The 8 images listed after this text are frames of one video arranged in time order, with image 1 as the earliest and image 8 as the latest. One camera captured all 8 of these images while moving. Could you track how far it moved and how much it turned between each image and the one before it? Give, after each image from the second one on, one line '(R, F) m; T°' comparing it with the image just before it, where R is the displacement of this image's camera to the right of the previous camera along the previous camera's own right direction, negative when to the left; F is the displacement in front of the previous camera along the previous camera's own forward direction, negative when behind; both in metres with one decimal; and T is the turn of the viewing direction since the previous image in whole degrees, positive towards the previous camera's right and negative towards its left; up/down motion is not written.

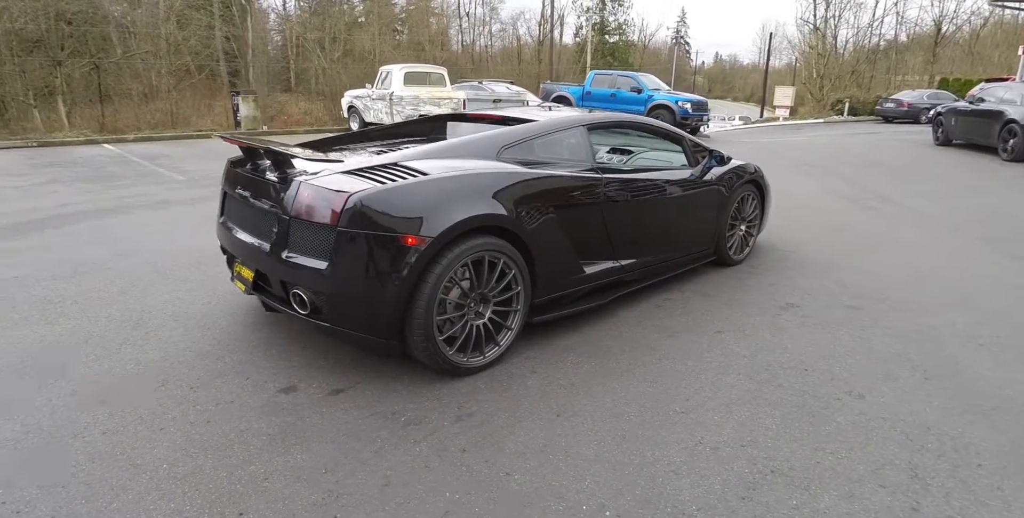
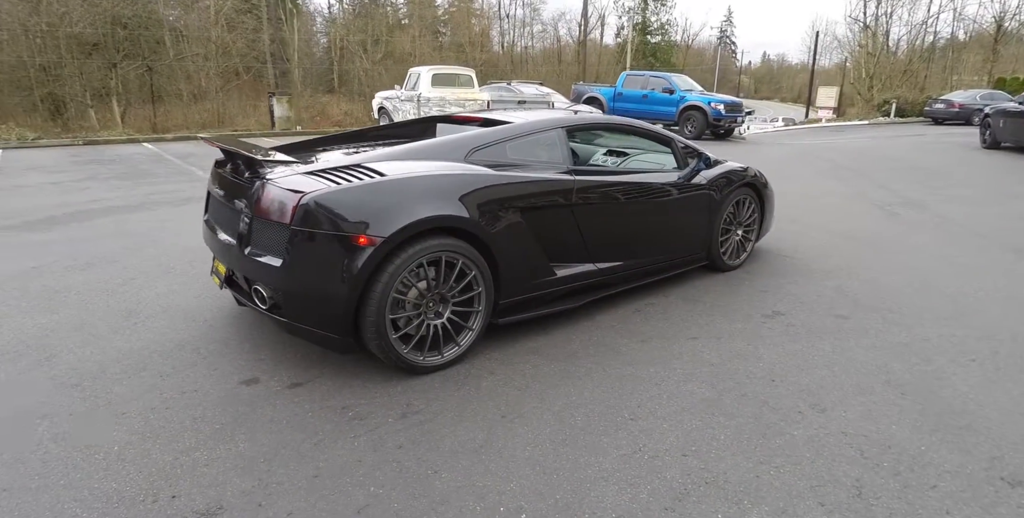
(+0.4, 0.0) m; -4°
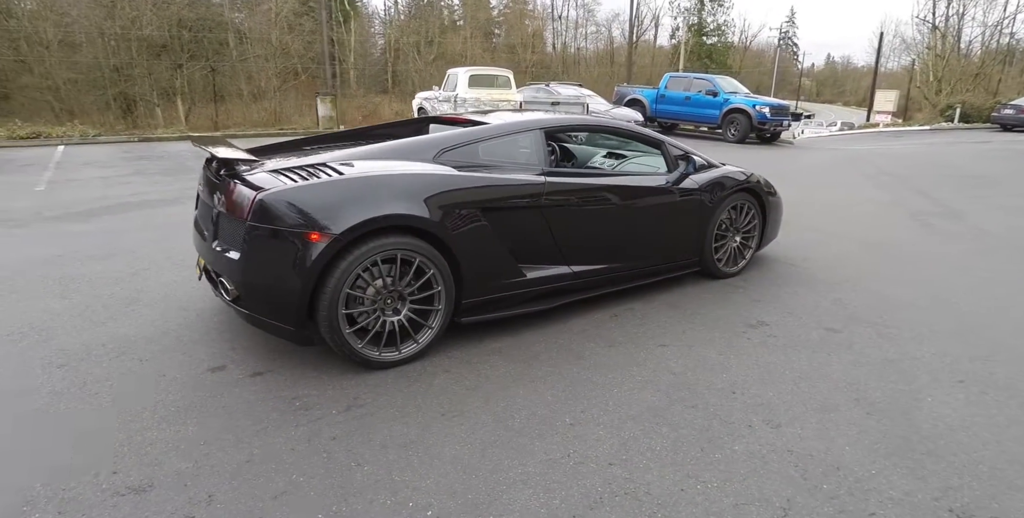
(+0.5, 0.0) m; -5°
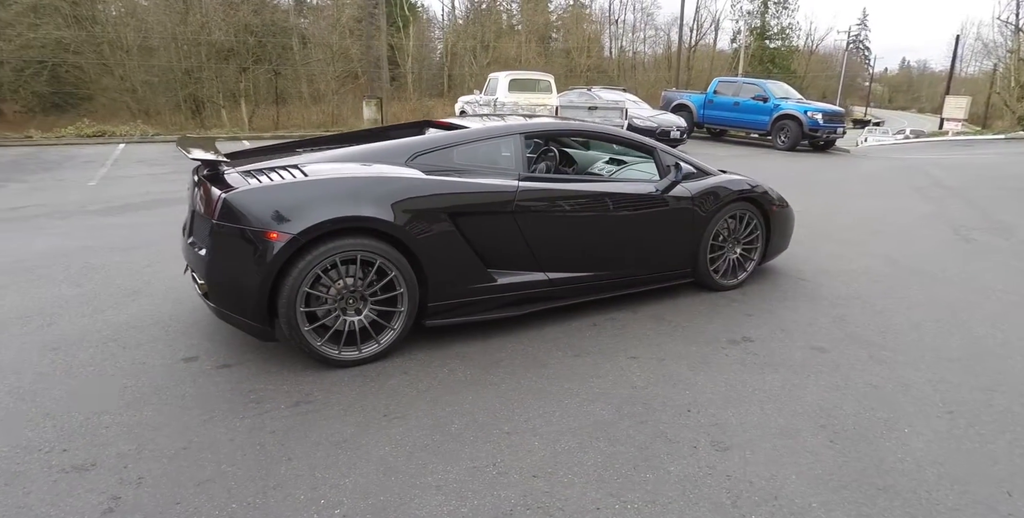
(+0.5, 0.0) m; -5°
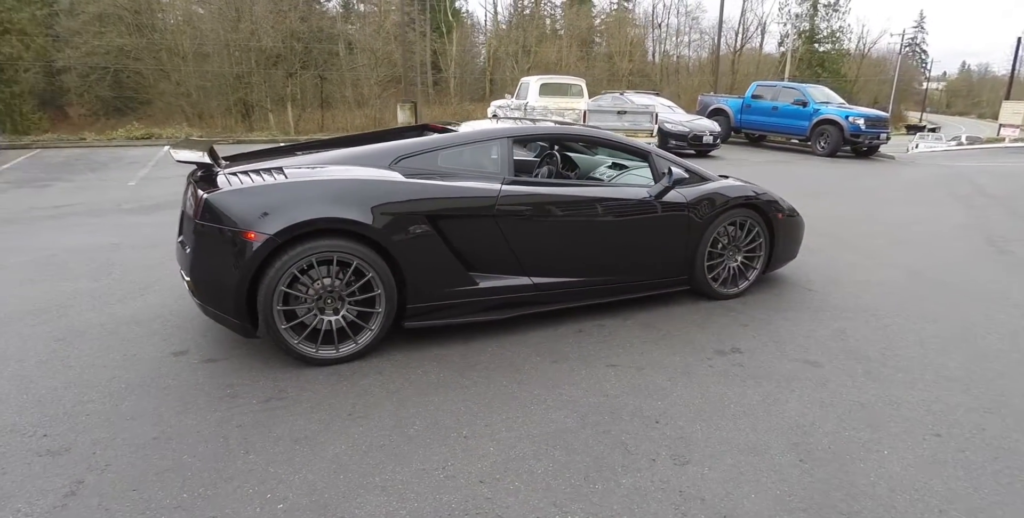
(+0.4, 0.0) m; -4°
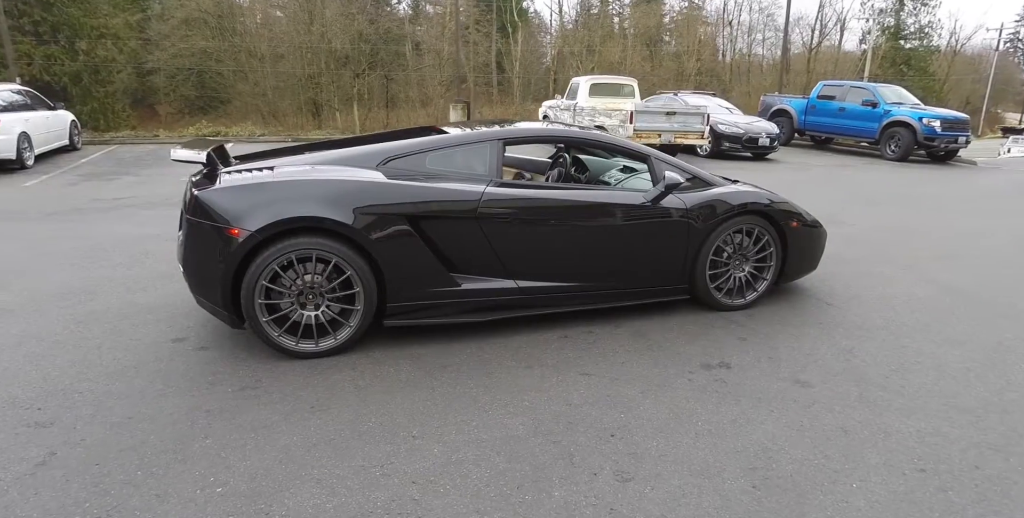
(+0.5, 0.0) m; -6°
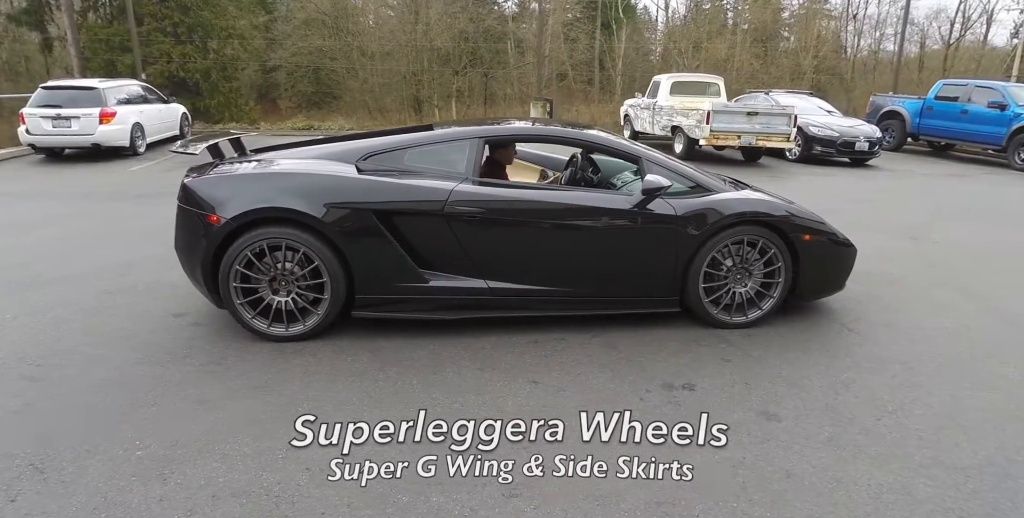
(+0.8, +0.1) m; -10°
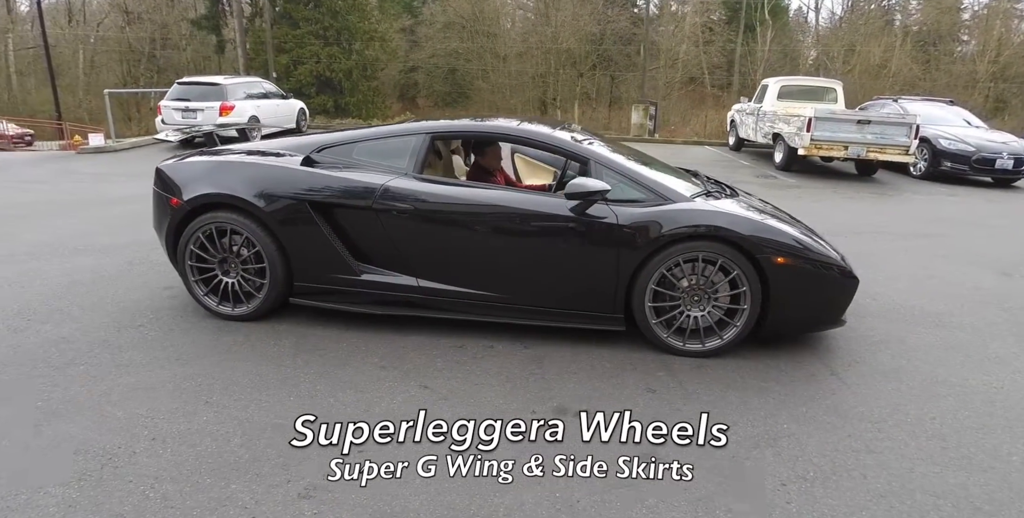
(+1.2, +0.3) m; -13°
